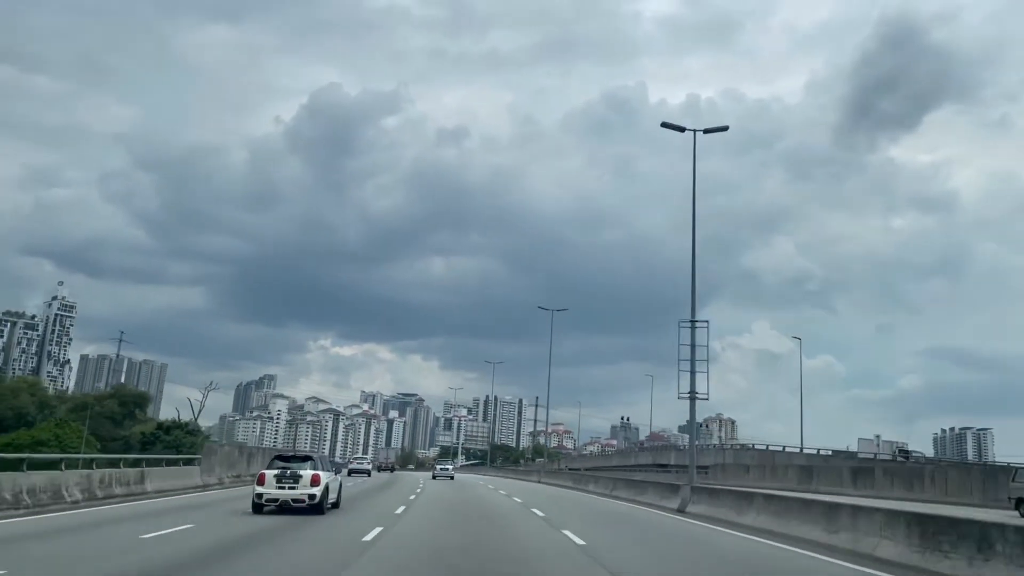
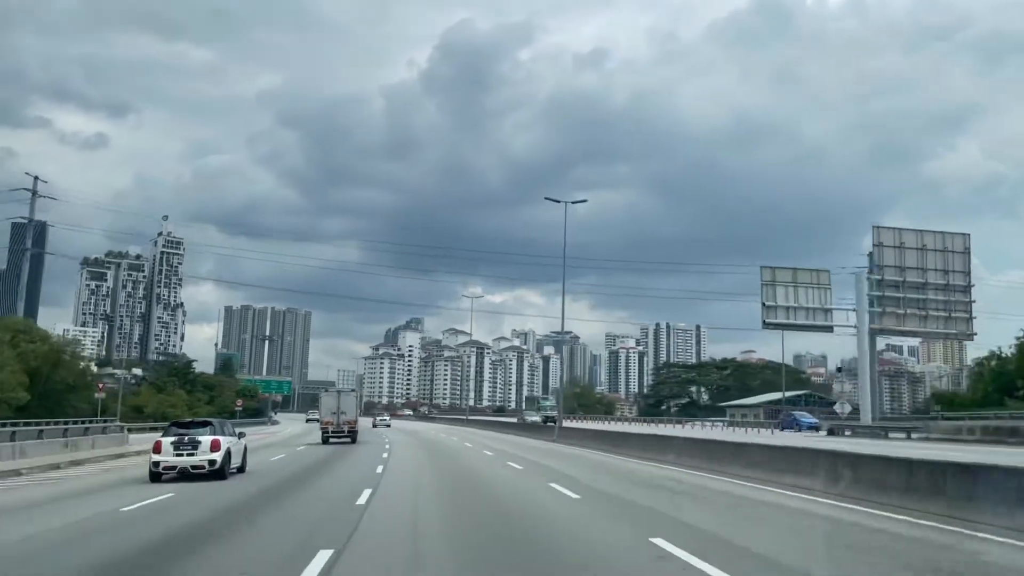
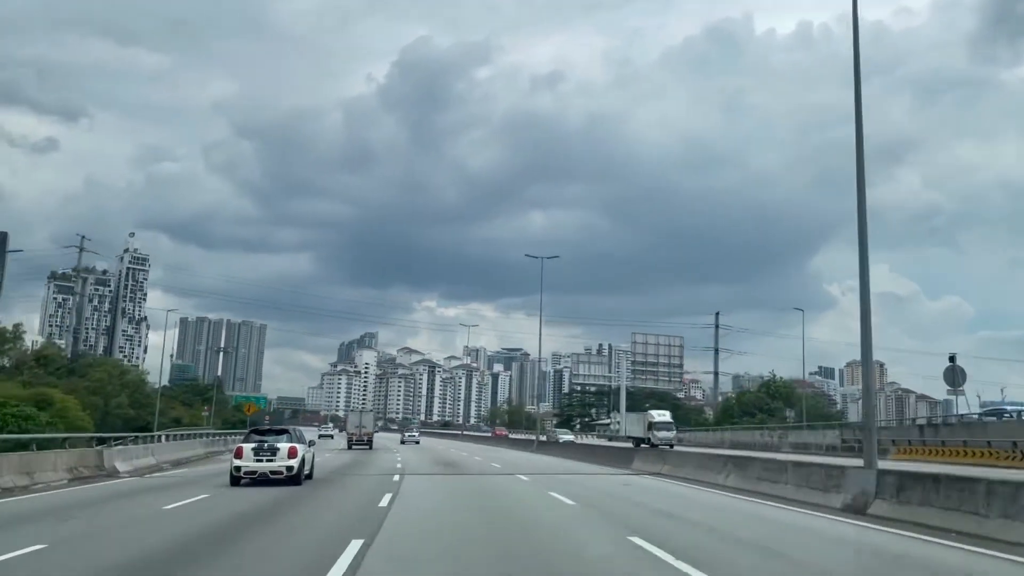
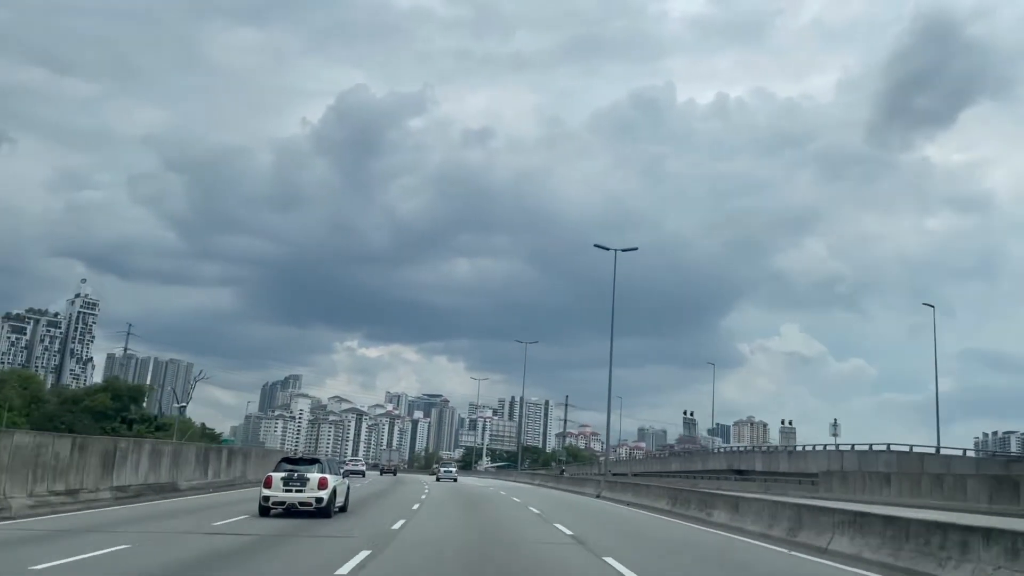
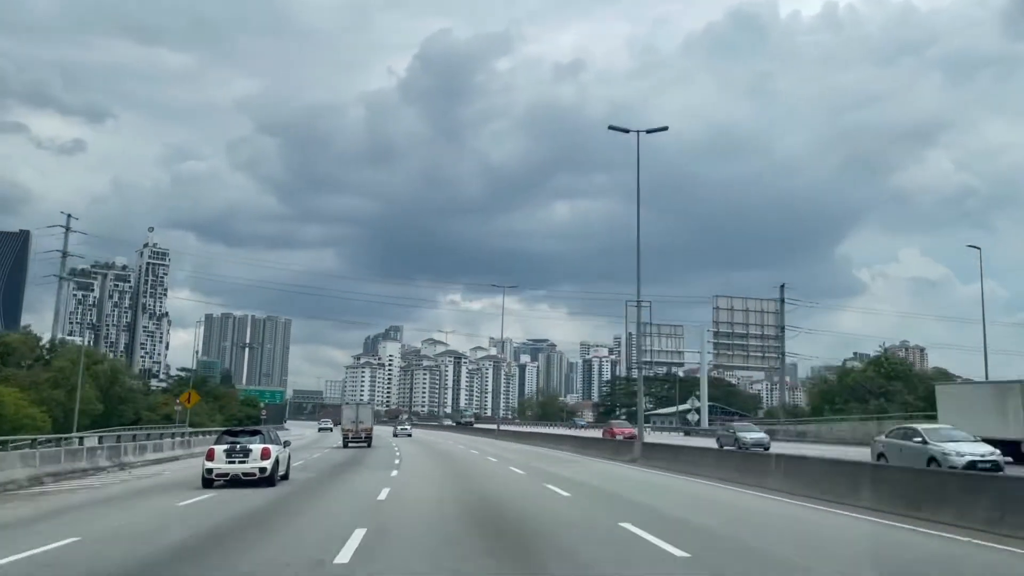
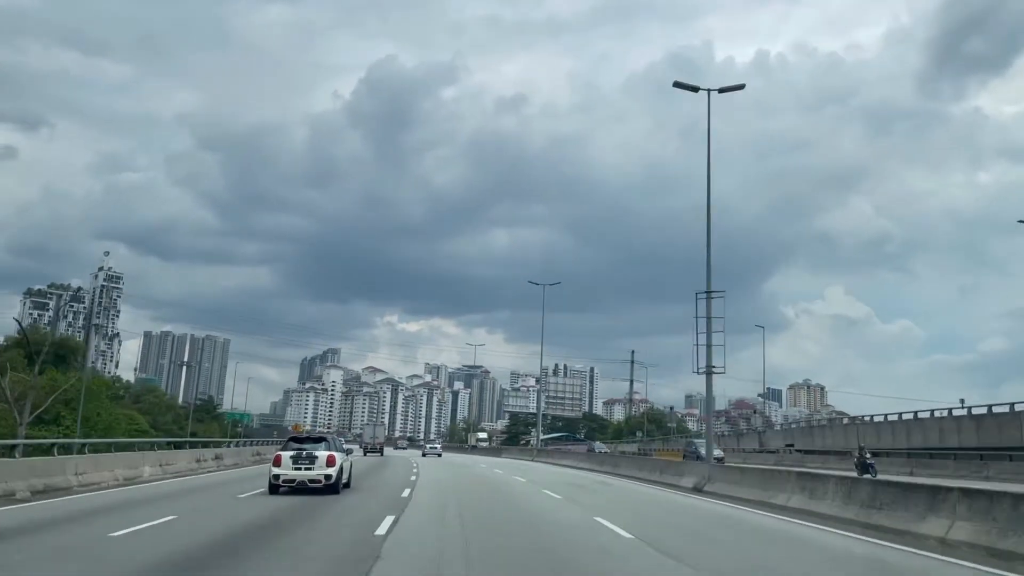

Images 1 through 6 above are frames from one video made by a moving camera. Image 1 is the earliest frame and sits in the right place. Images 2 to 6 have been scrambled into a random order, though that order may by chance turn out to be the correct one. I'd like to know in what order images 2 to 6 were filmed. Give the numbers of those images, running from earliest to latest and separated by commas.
4, 6, 3, 5, 2
